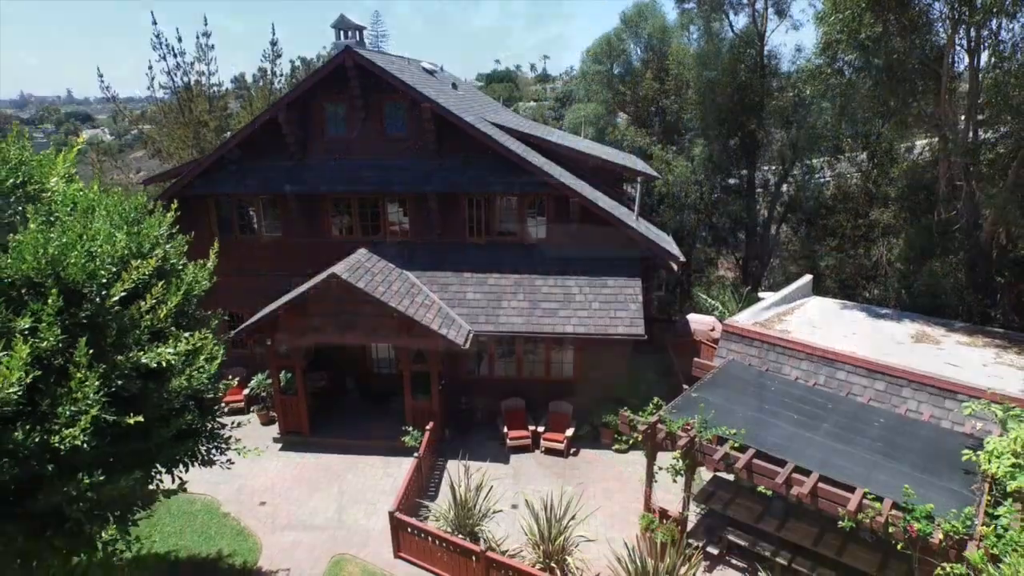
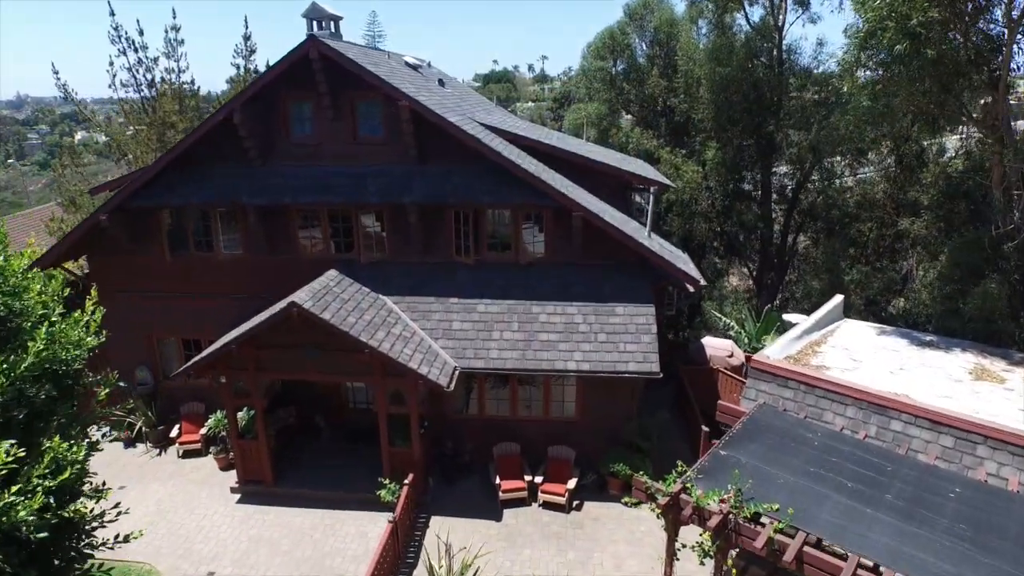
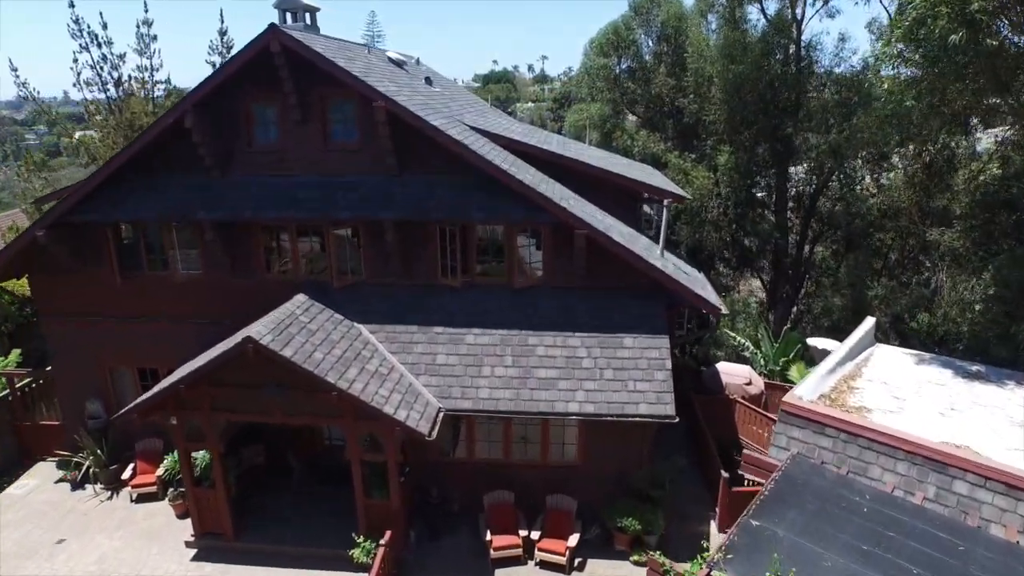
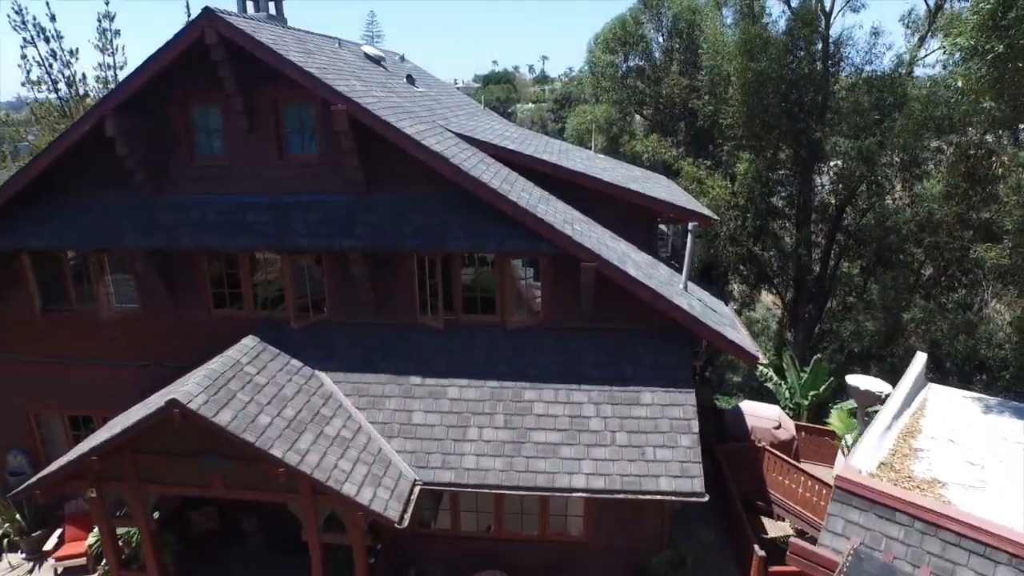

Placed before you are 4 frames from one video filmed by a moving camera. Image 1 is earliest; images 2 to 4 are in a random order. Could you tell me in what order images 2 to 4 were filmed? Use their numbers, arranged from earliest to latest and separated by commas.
2, 3, 4
